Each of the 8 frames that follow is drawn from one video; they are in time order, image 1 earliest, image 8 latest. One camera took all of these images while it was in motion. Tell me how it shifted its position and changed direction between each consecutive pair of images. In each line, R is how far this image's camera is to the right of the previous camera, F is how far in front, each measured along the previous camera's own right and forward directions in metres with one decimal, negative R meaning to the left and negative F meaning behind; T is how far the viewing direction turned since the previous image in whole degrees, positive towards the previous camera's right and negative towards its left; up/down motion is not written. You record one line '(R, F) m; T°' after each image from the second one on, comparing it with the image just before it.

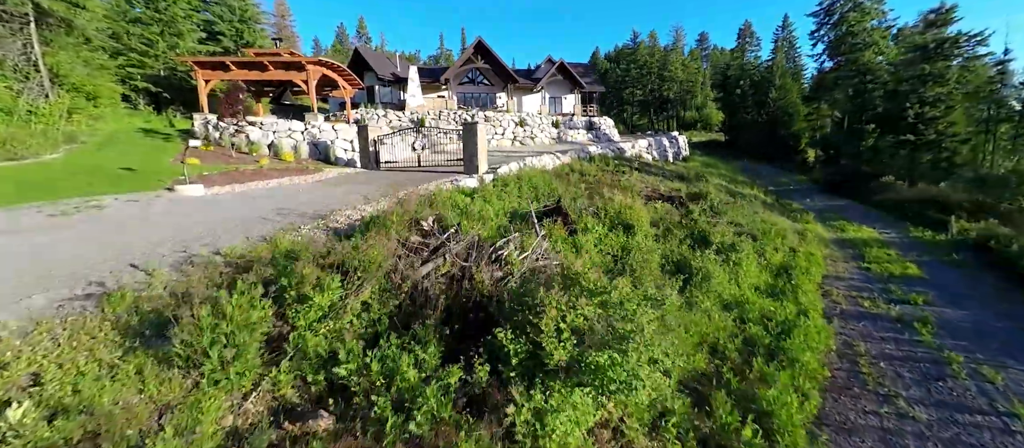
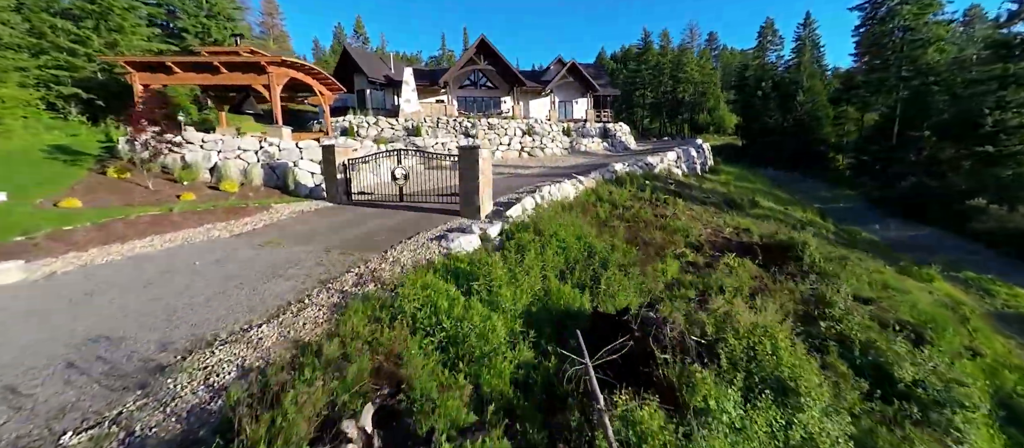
(-0.3, +3.9) m; 0°
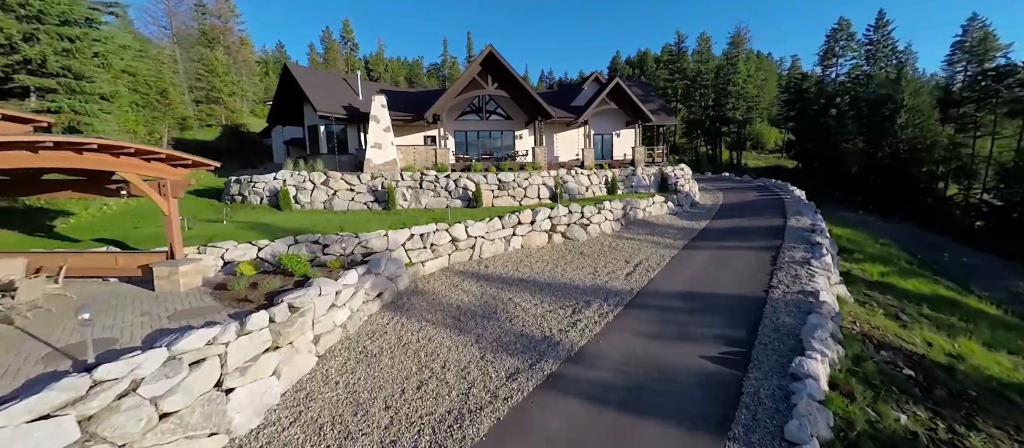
(-0.8, +10.9) m; -1°
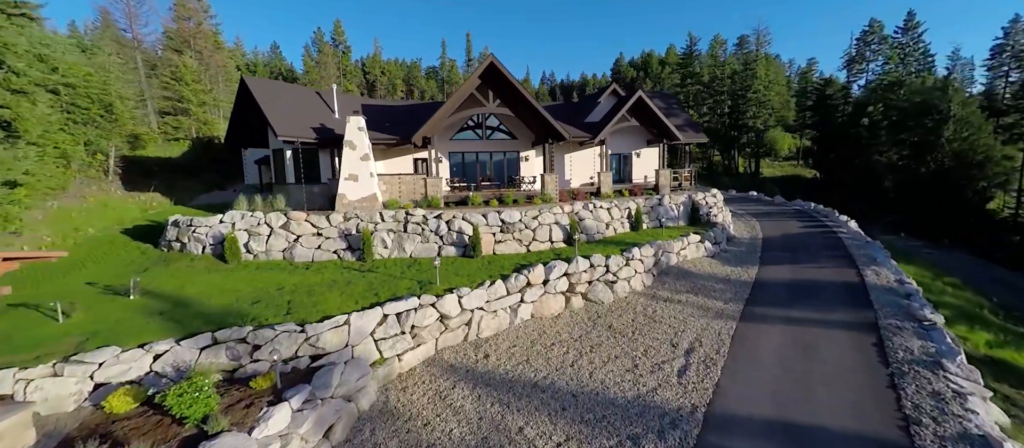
(-0.2, +3.9) m; 0°
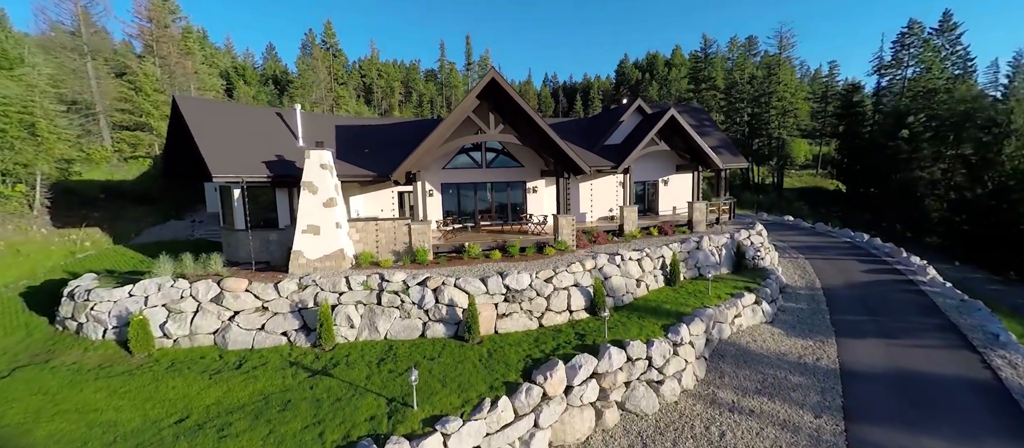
(-0.2, +4.0) m; 0°
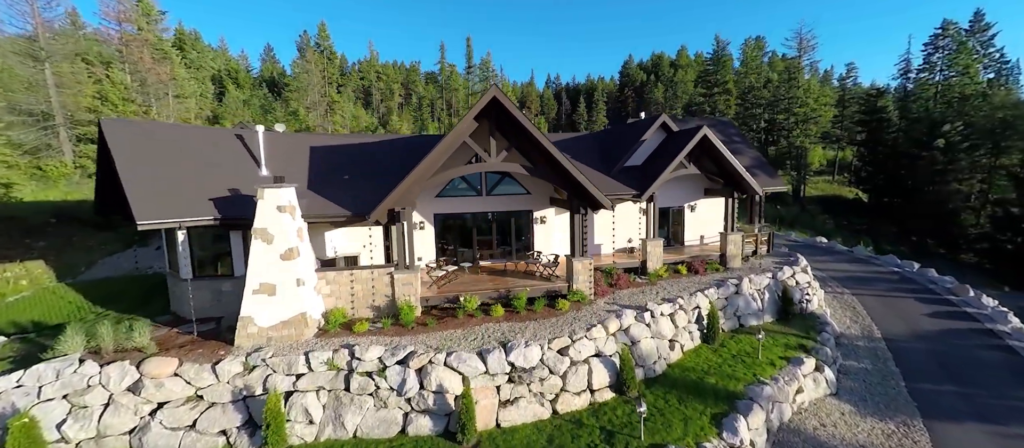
(-0.1, +2.8) m; 0°
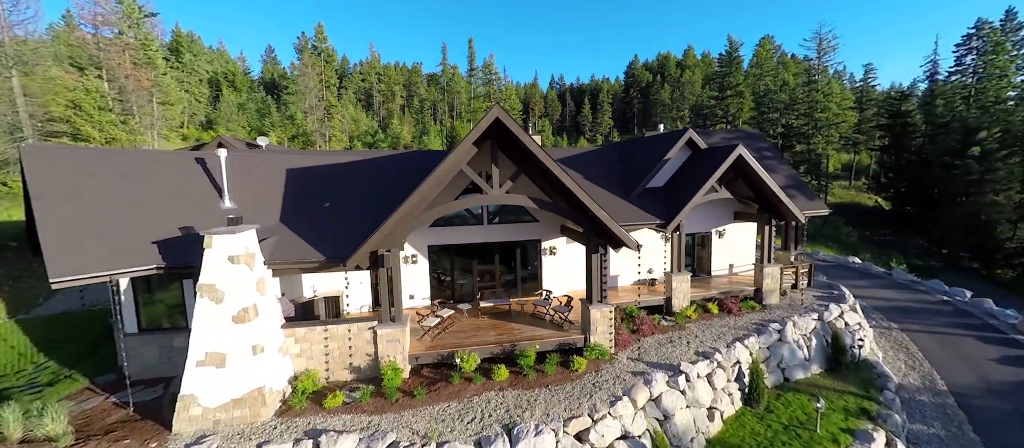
(-0.1, +2.1) m; 0°
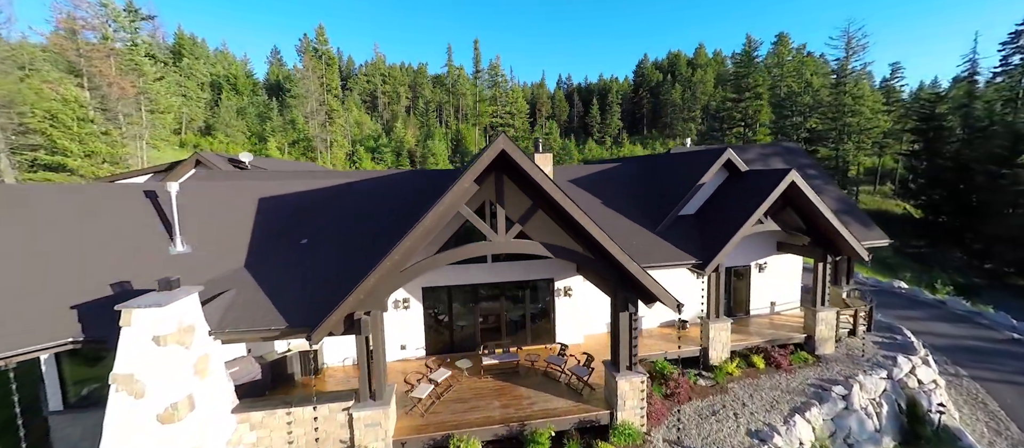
(0.0, +2.1) m; -1°
